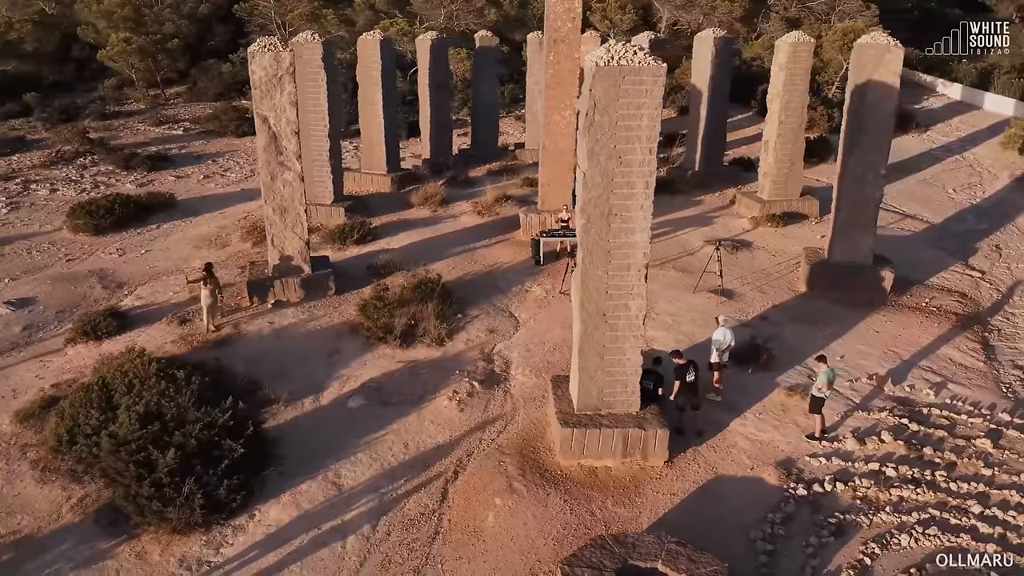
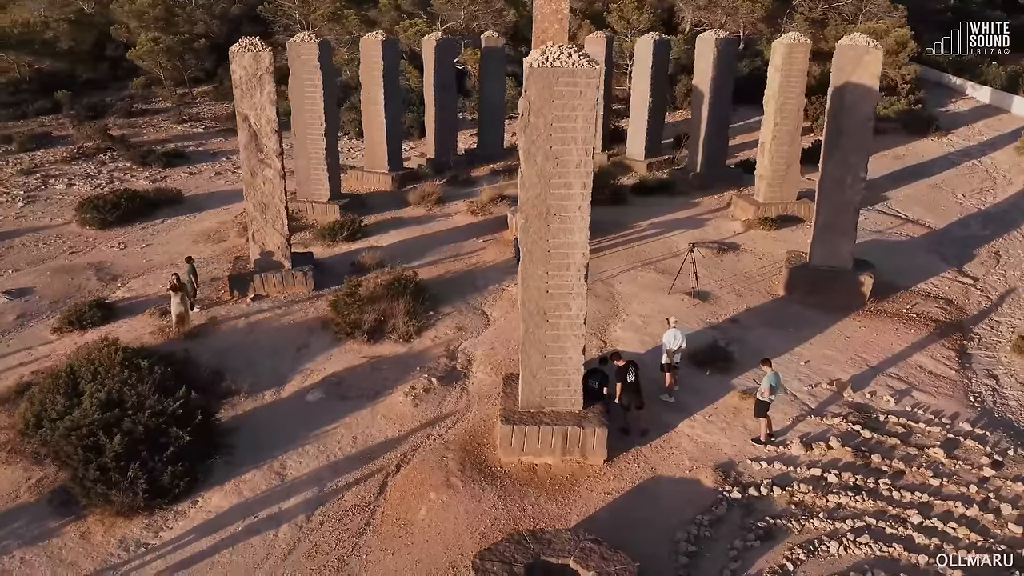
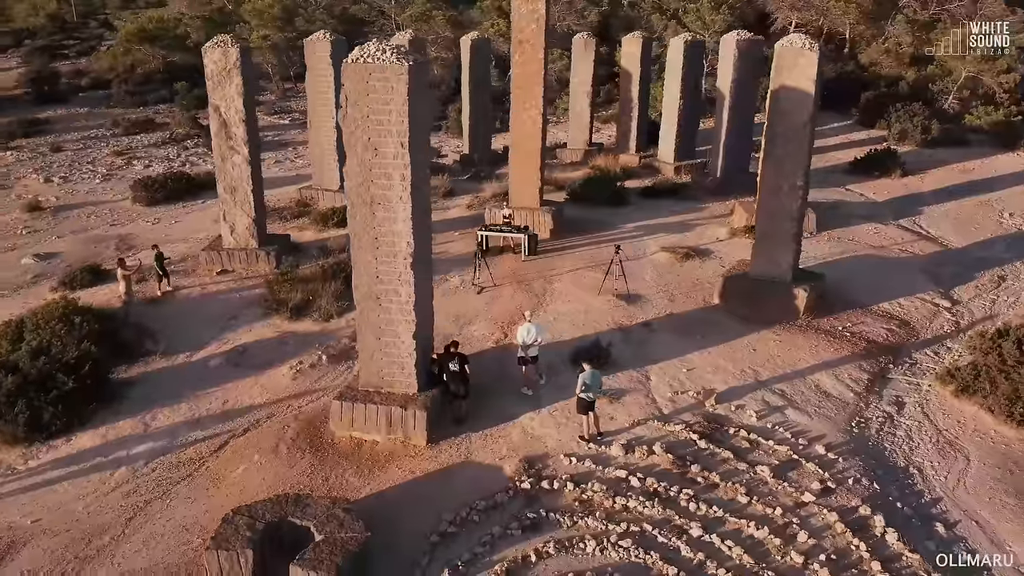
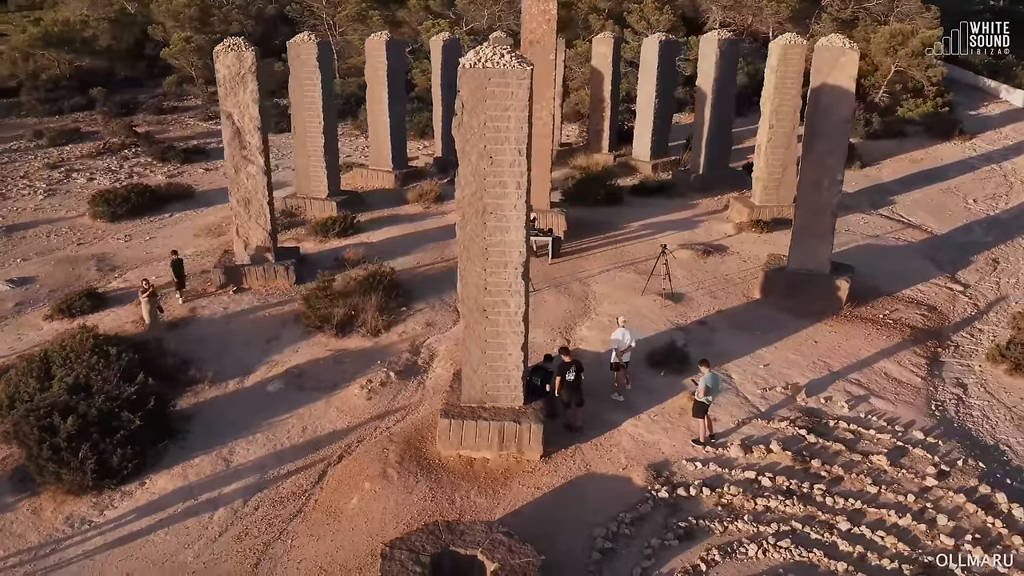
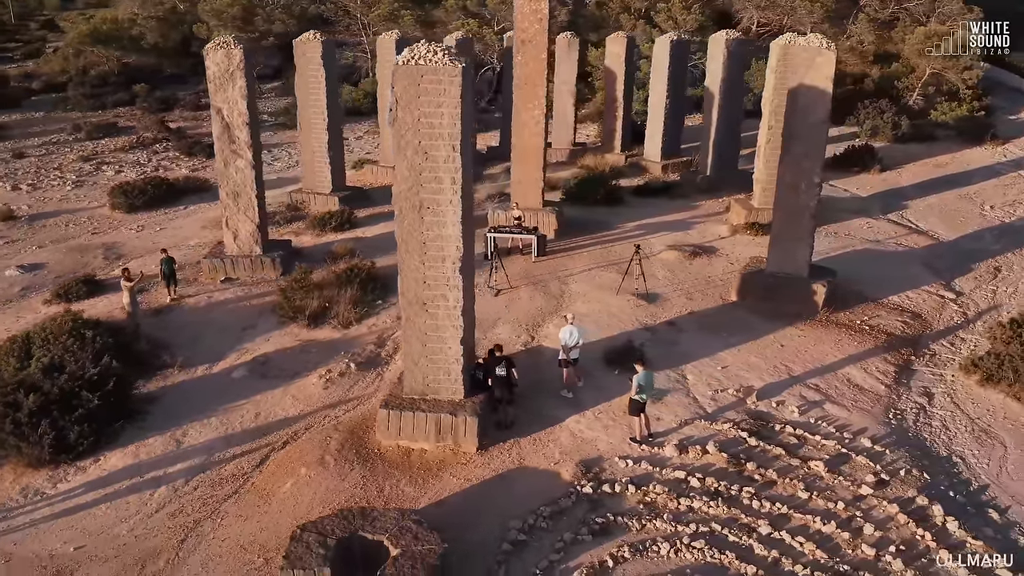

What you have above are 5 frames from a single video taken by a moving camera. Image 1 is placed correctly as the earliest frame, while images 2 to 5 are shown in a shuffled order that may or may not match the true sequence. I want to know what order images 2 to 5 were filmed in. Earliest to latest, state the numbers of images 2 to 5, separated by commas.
2, 4, 5, 3
